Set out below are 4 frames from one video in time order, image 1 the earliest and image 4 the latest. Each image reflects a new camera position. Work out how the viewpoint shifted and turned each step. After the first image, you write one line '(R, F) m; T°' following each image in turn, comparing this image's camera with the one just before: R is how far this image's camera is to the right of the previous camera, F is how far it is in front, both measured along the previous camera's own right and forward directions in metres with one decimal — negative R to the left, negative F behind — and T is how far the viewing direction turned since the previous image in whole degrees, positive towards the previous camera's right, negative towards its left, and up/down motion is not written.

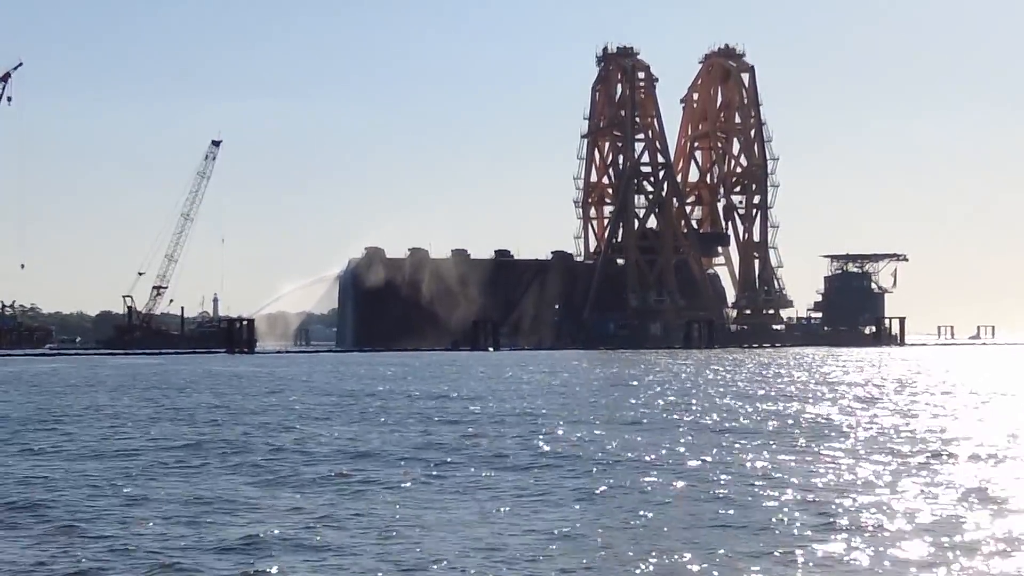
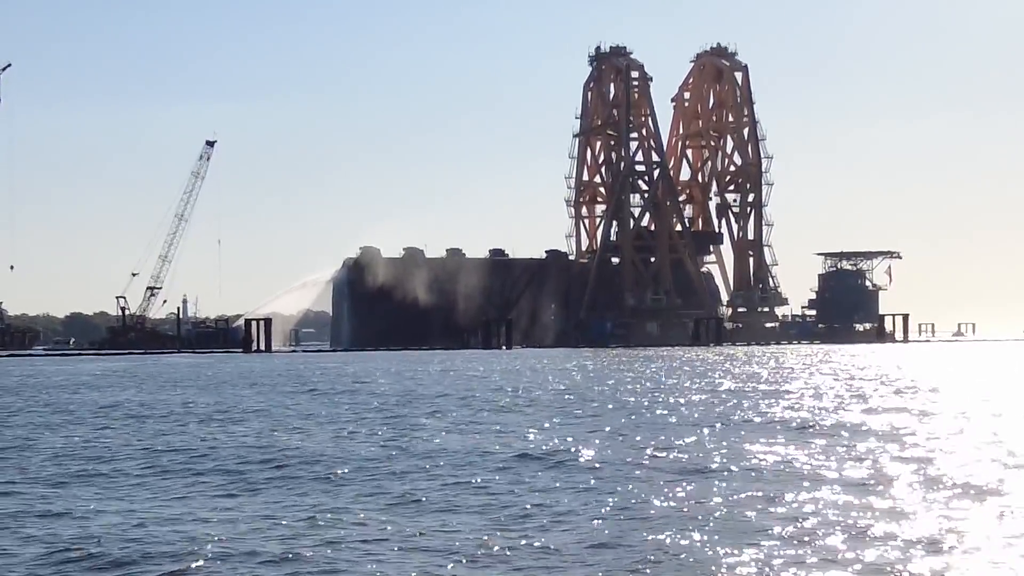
(-2.0, -0.3) m; +1°
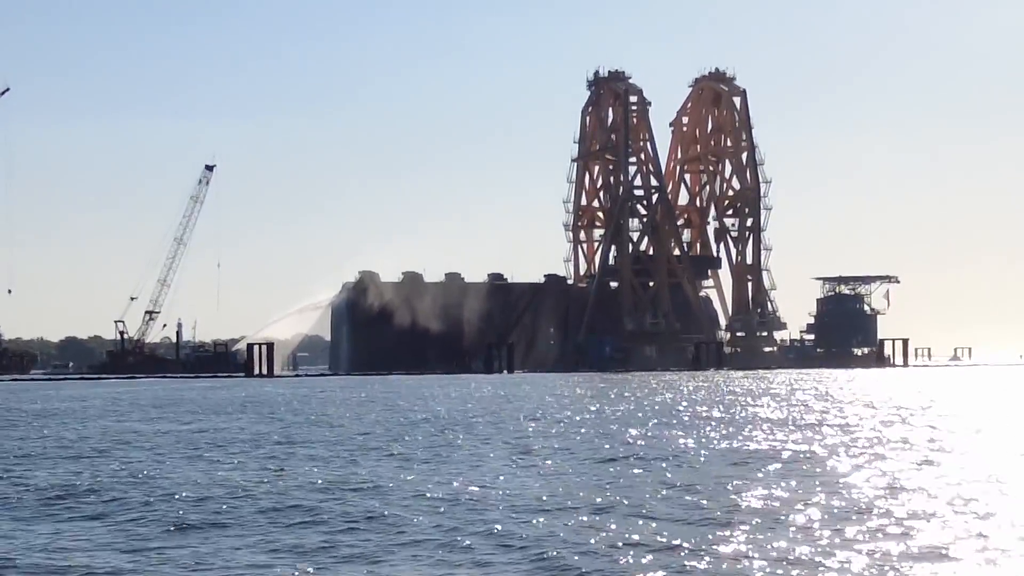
(-0.3, -0.2) m; 0°
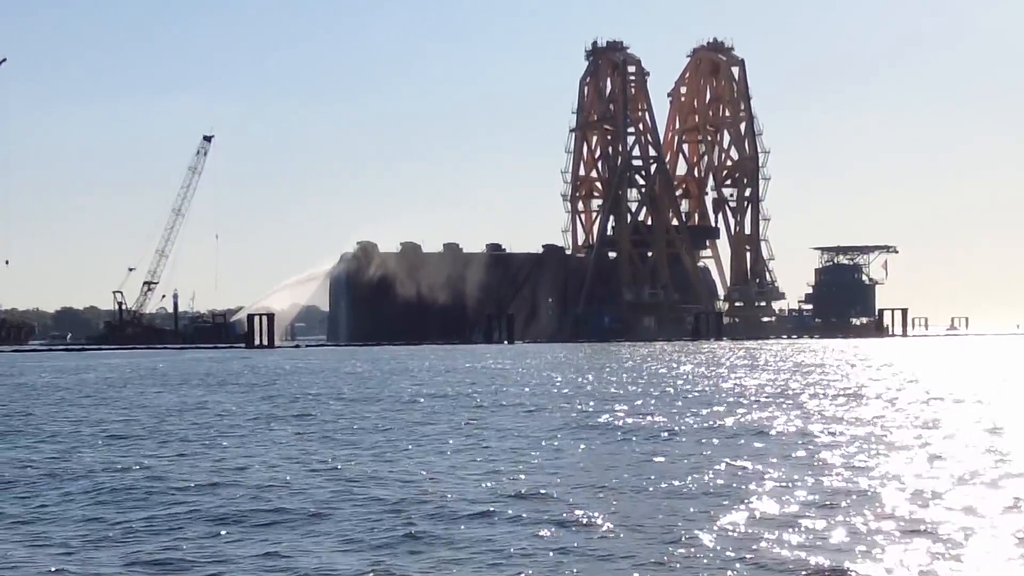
(-0.2, -0.1) m; 0°
